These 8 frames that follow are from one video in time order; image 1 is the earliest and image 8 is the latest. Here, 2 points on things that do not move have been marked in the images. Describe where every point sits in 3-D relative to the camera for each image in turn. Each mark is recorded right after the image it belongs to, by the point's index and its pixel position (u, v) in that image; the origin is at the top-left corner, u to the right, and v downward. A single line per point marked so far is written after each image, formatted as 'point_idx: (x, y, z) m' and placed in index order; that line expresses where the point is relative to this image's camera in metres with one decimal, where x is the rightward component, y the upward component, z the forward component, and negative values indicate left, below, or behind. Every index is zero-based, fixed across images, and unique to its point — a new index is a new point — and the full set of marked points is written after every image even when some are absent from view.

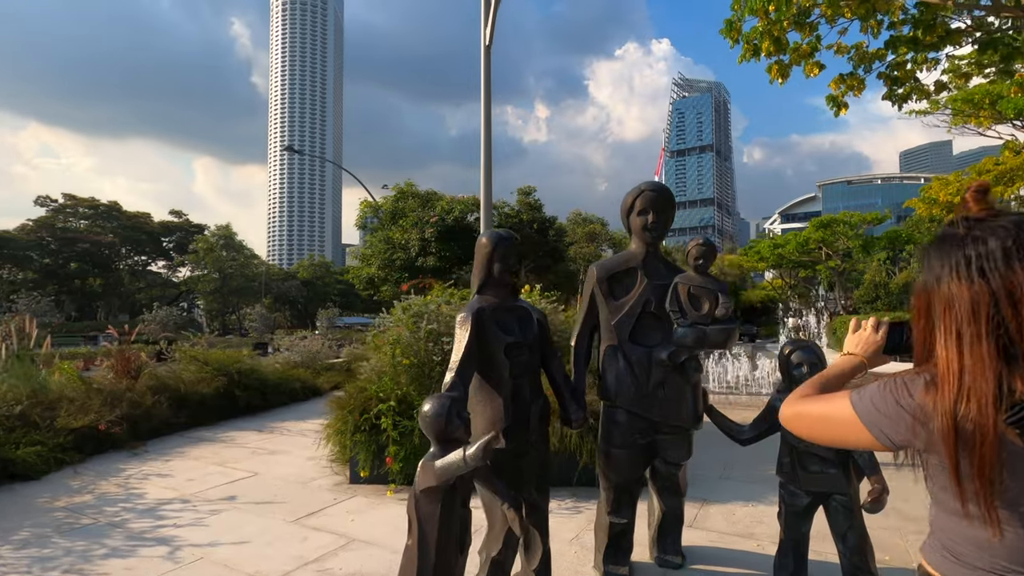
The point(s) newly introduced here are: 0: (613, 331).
0: (+0.6, -0.3, +3.1) m
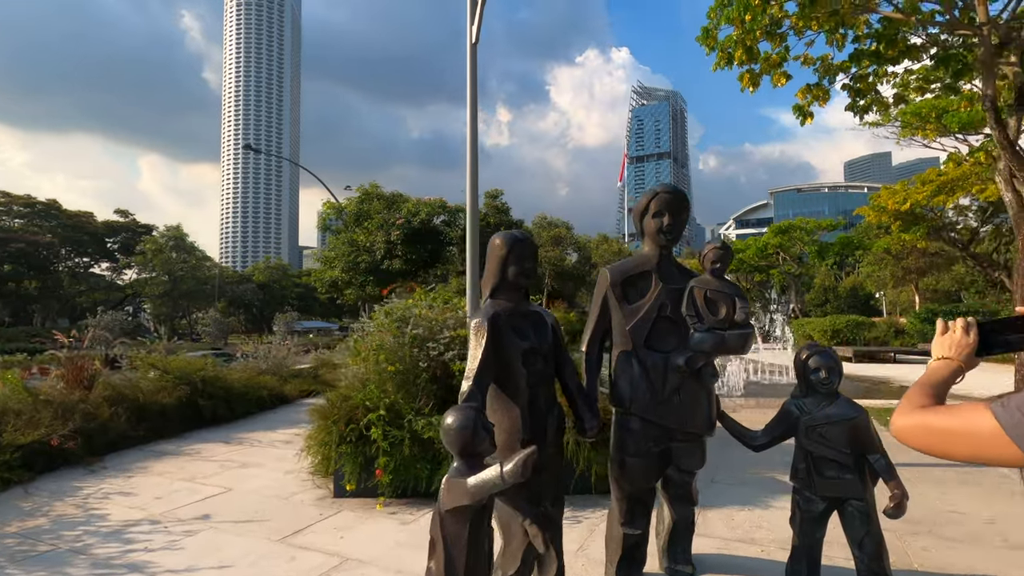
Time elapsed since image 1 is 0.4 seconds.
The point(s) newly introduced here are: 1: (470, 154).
0: (+0.6, -0.3, +3.0) m
1: (-0.5, +1.5, +6.0) m
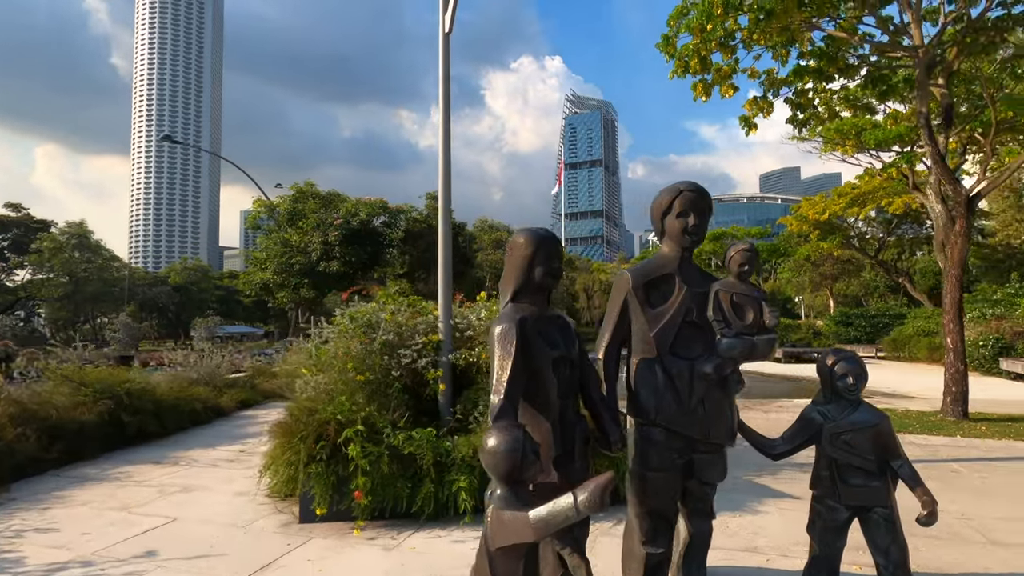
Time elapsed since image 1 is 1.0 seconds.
0: (+0.7, -0.3, +2.8) m
1: (-0.7, +1.5, +5.7) m
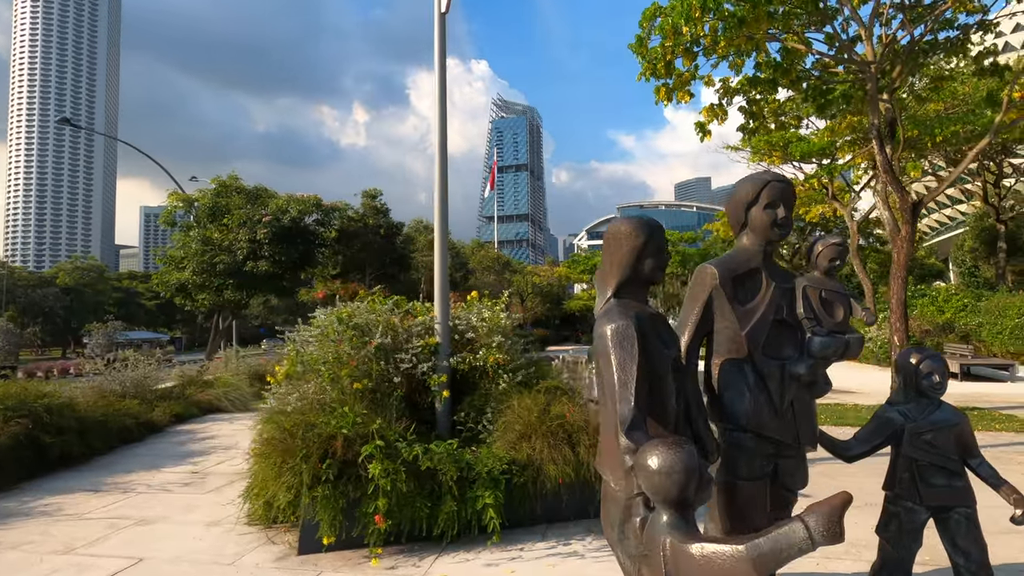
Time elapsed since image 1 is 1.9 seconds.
0: (+1.1, -0.3, +2.6) m
1: (-0.7, +1.5, +5.3) m
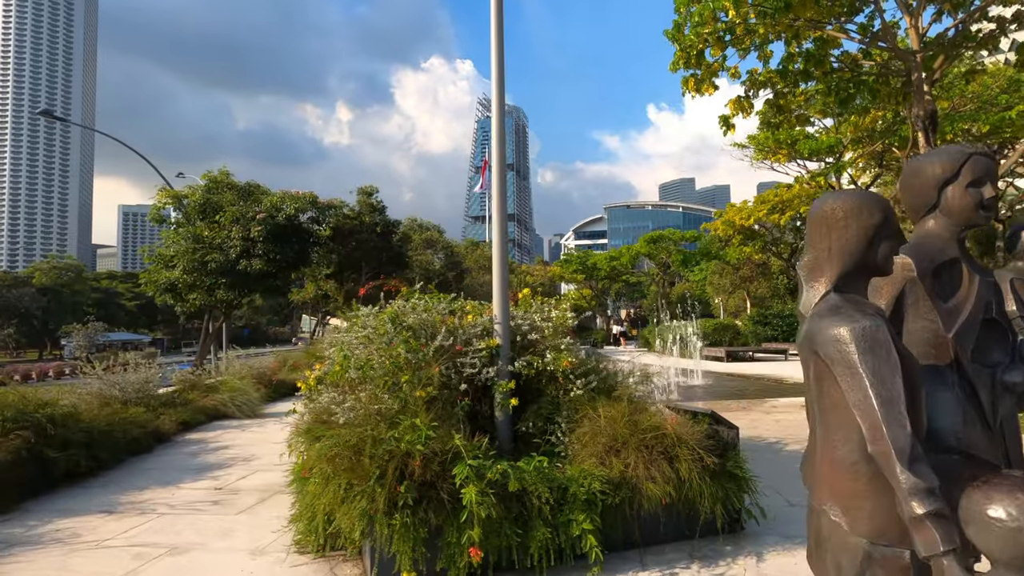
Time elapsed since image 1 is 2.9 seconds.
0: (+1.8, -0.2, +2.2) m
1: (-0.1, +1.5, +4.8) m
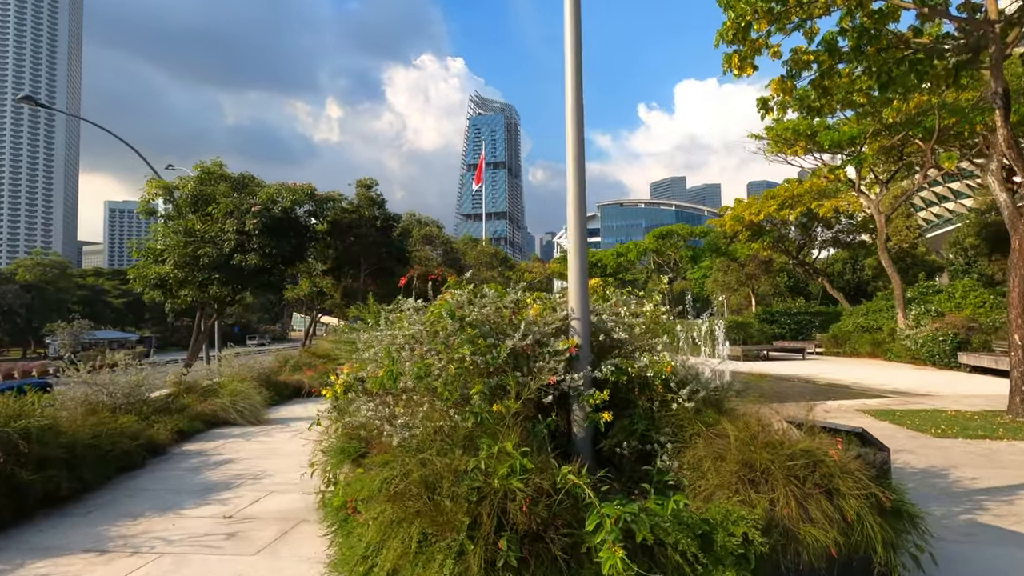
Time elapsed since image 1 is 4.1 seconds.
0: (+2.4, -0.2, +1.4) m
1: (+0.5, +1.6, +4.0) m
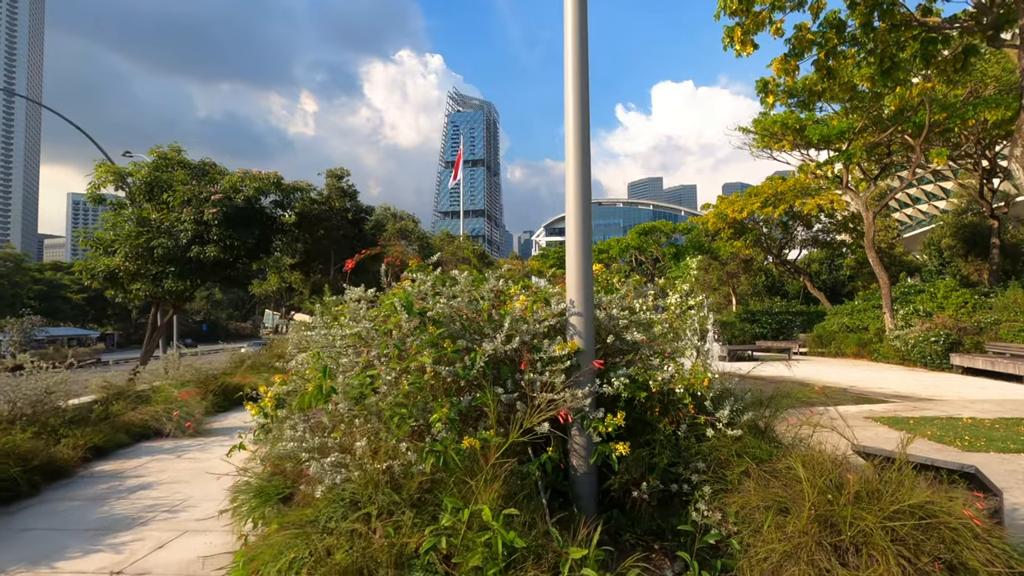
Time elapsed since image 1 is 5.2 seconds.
0: (+2.4, -0.1, +0.5) m
1: (+0.3, +1.7, +3.0) m
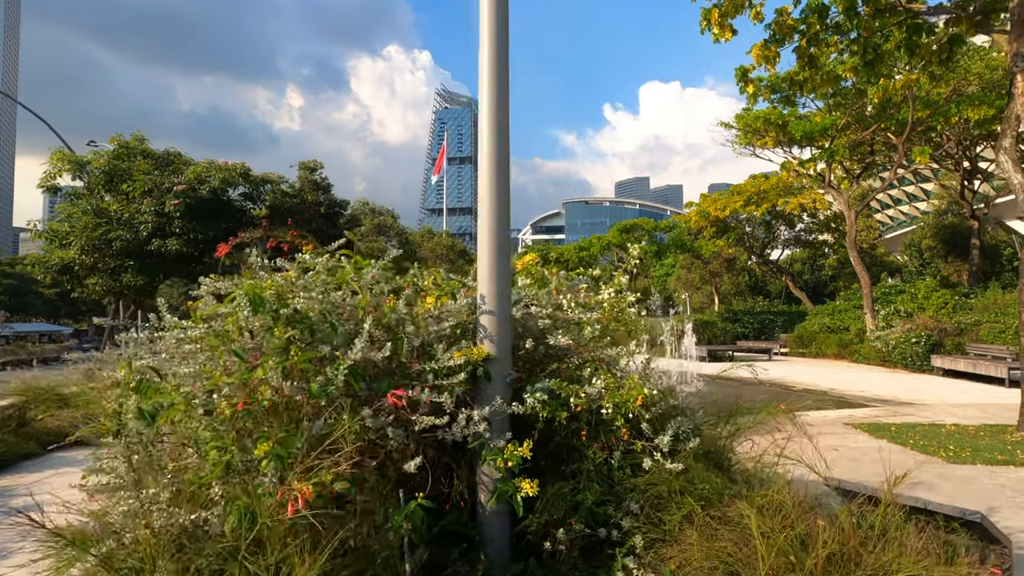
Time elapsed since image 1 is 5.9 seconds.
0: (+2.0, -0.1, 0.0) m
1: (-0.1, +1.7, +2.4) m
